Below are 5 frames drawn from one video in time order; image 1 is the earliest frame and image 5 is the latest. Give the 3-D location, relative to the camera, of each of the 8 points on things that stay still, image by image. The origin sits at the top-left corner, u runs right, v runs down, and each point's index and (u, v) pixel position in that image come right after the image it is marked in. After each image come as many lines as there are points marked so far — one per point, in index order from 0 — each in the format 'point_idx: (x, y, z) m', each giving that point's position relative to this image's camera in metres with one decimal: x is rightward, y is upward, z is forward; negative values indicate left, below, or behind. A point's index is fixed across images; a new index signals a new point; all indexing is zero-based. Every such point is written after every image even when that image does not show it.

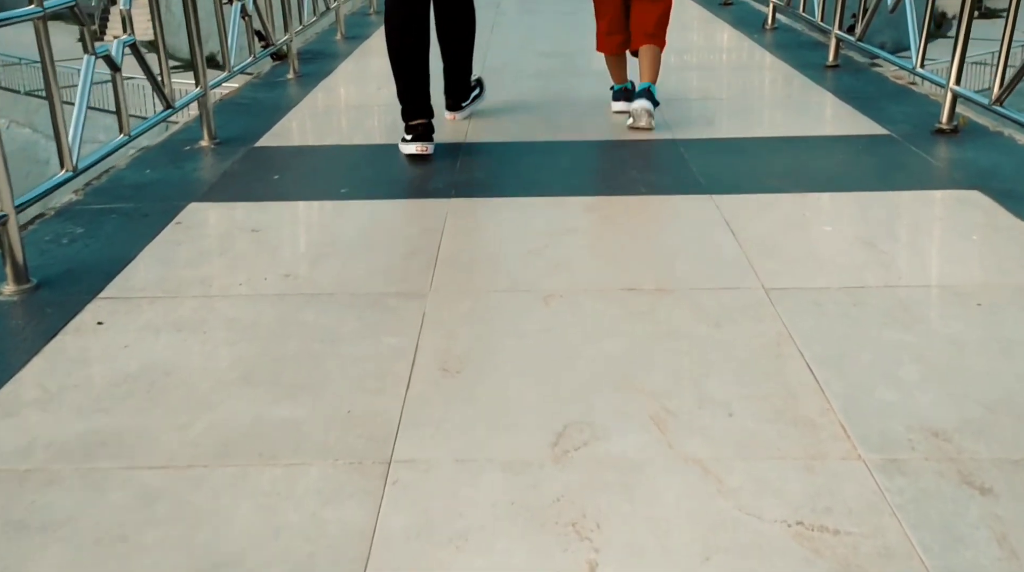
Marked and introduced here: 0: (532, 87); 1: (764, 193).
0: (+0.1, +1.0, +6.0) m
1: (+0.8, +0.3, +3.7) m
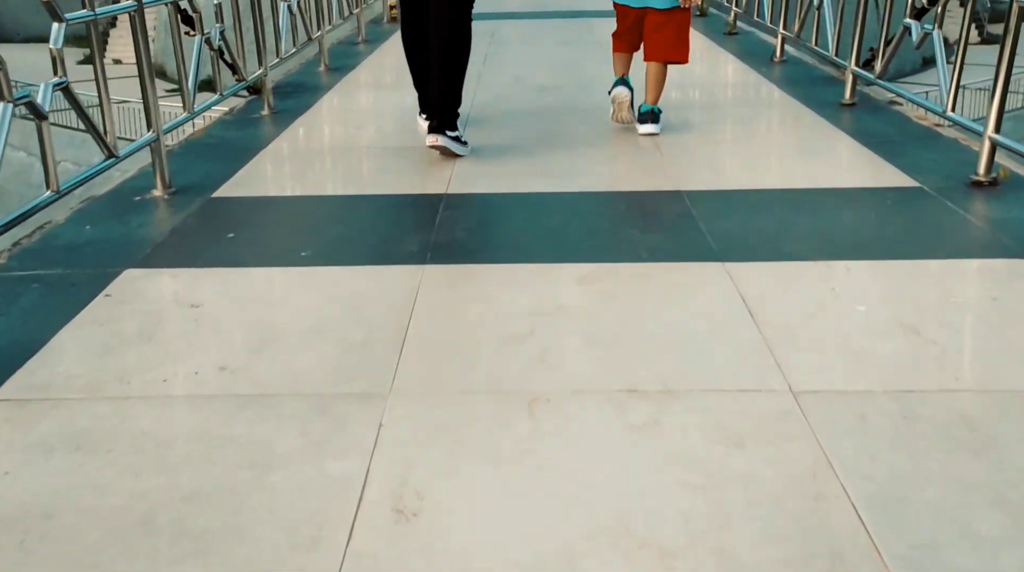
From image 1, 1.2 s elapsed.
0: (+0.1, +0.8, +5.5) m
1: (+0.7, +0.1, +3.2) m
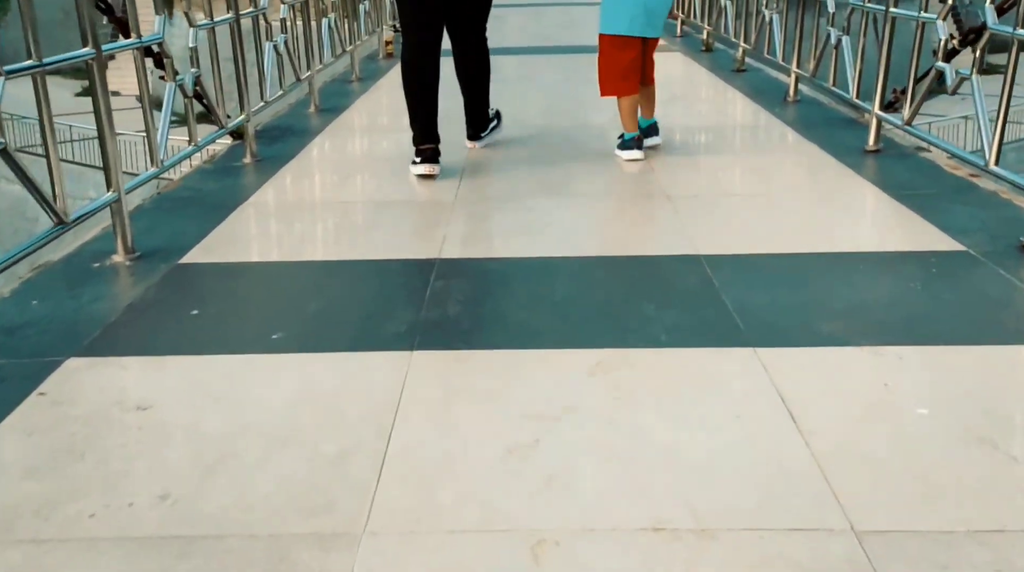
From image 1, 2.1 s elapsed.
0: (+0.1, +0.5, +5.1) m
1: (+0.7, -0.1, +2.8) m
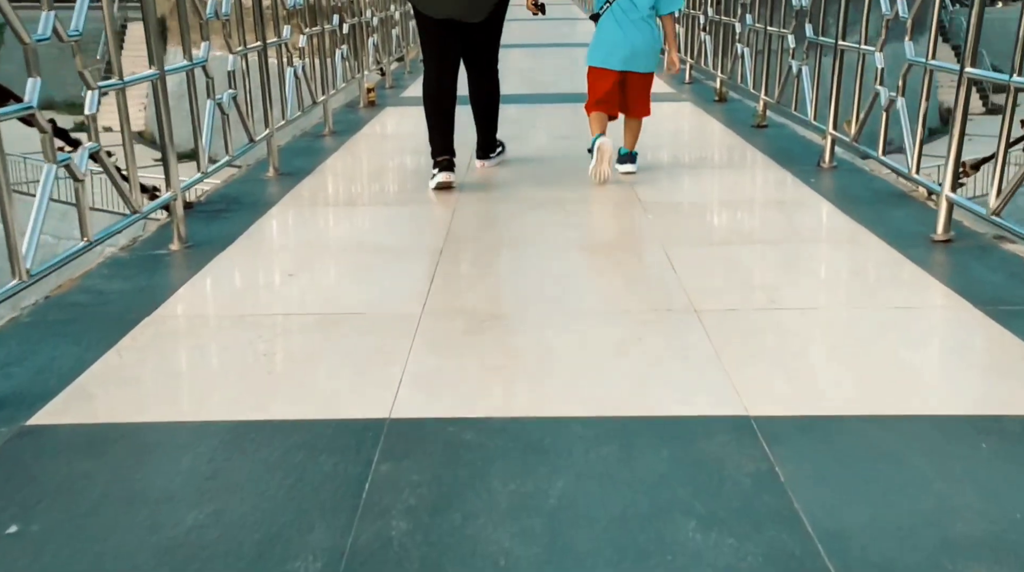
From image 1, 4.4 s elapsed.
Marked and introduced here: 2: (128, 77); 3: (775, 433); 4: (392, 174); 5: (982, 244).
0: (0.0, +0.1, +4.1) m
1: (+0.7, -0.5, +1.8) m
2: (-1.3, +0.7, +4.0) m
3: (+0.6, -0.3, +2.5) m
4: (-0.7, +0.6, +6.3) m
5: (+1.7, +0.2, +4.3) m
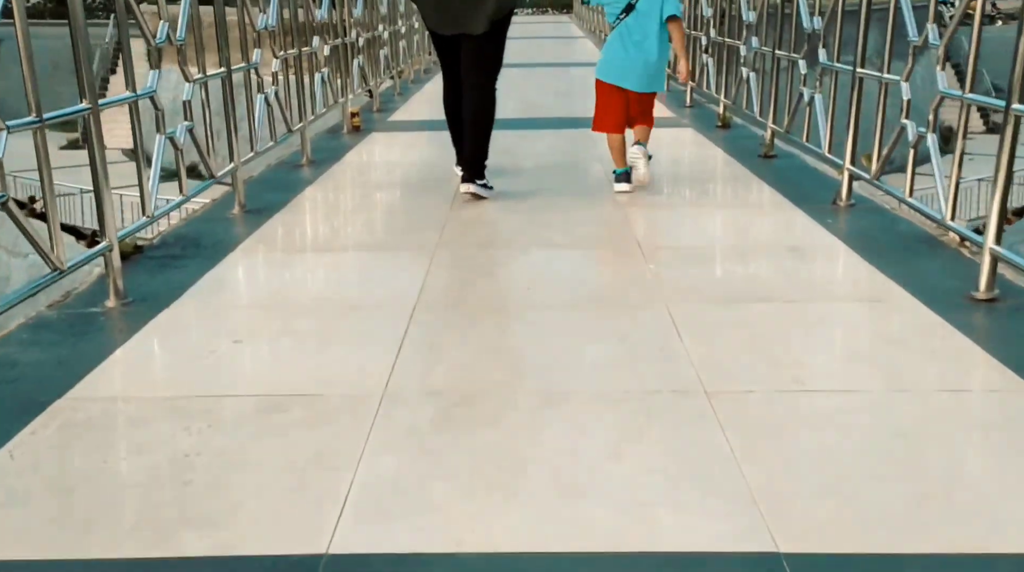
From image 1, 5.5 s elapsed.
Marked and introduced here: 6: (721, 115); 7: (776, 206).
0: (0.0, -0.1, +3.6) m
1: (+0.6, -0.7, +1.3) m
2: (-1.4, +0.5, +3.5) m
3: (+0.5, -0.5, +2.0) m
4: (-0.7, +0.4, +5.8) m
5: (+1.7, -0.1, +3.8) m
6: (+1.6, +1.3, +8.9) m
7: (+1.3, +0.4, +5.7) m
